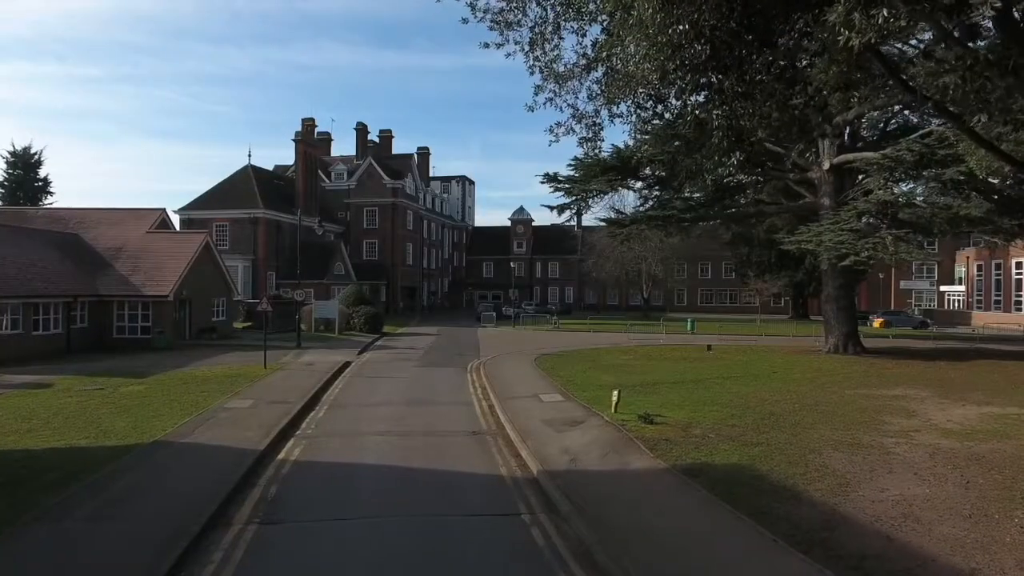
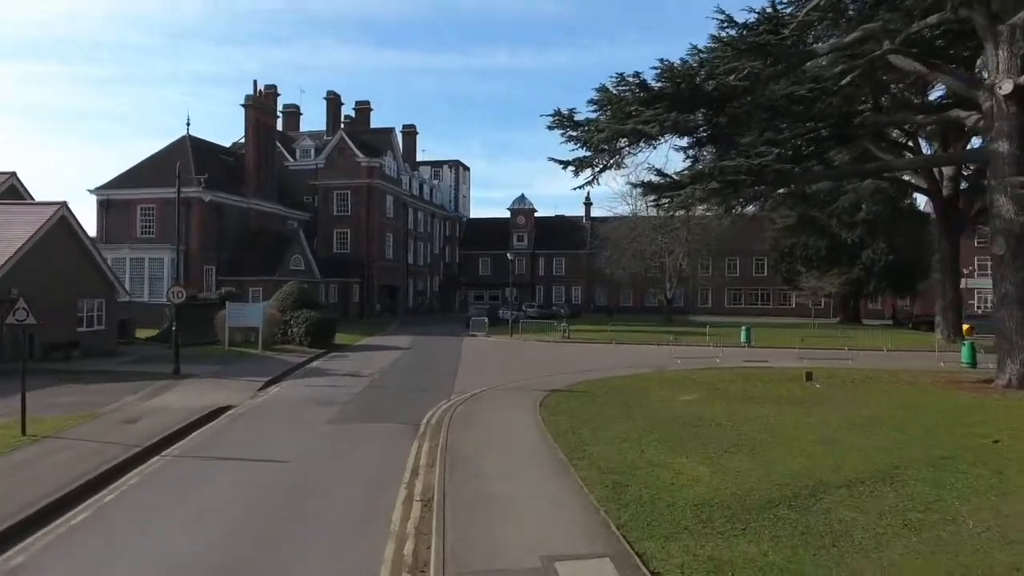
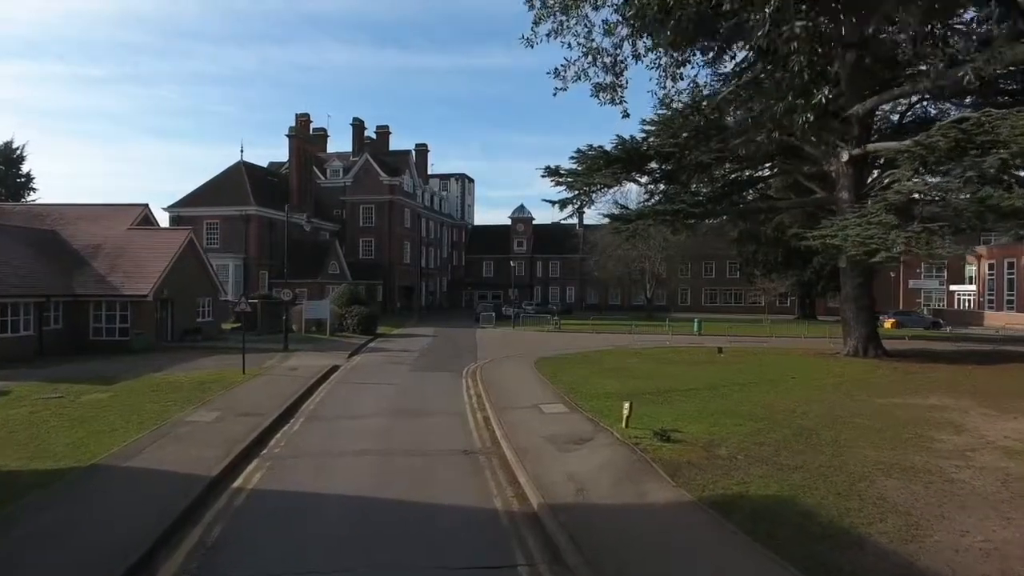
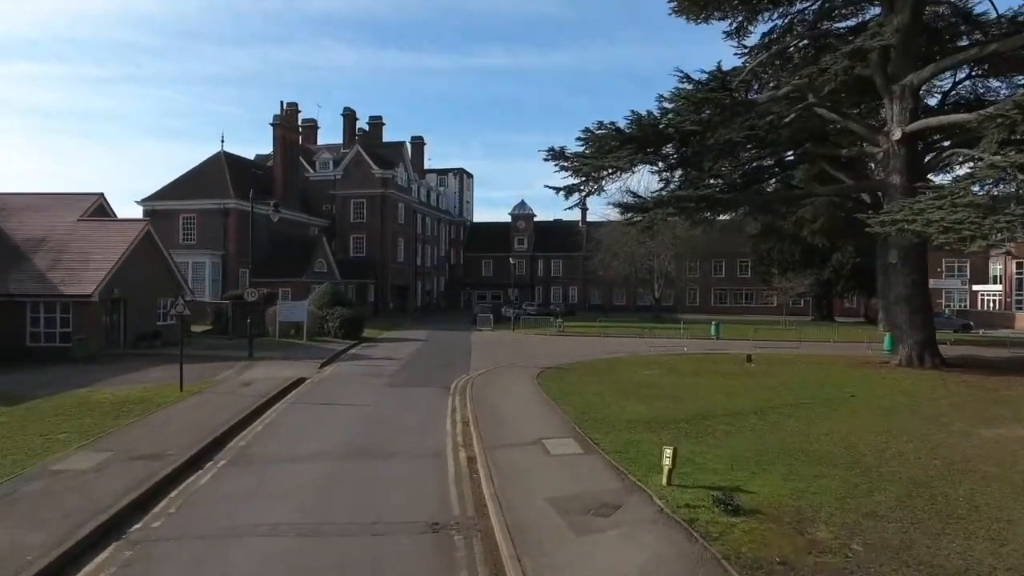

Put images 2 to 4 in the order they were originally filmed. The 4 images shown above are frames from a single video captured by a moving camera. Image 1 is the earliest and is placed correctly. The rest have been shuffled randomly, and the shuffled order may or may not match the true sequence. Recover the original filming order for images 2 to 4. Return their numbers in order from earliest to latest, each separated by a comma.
3, 4, 2
